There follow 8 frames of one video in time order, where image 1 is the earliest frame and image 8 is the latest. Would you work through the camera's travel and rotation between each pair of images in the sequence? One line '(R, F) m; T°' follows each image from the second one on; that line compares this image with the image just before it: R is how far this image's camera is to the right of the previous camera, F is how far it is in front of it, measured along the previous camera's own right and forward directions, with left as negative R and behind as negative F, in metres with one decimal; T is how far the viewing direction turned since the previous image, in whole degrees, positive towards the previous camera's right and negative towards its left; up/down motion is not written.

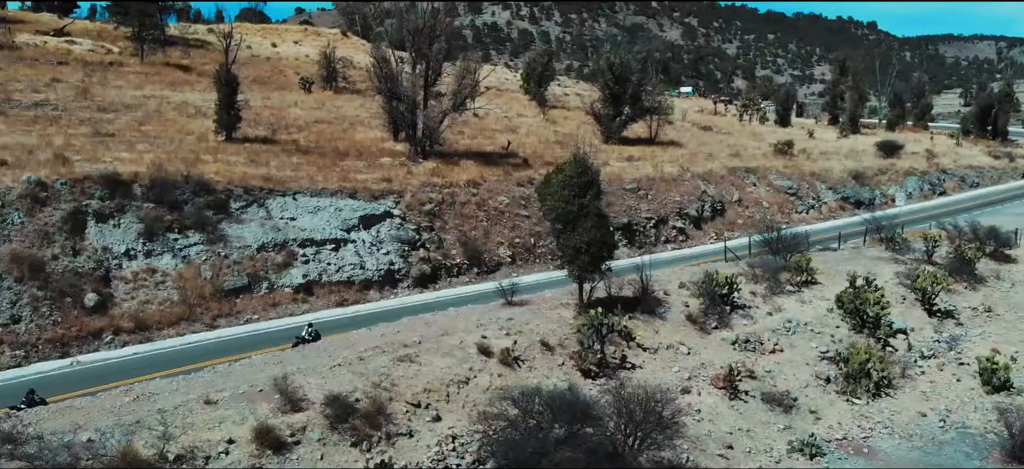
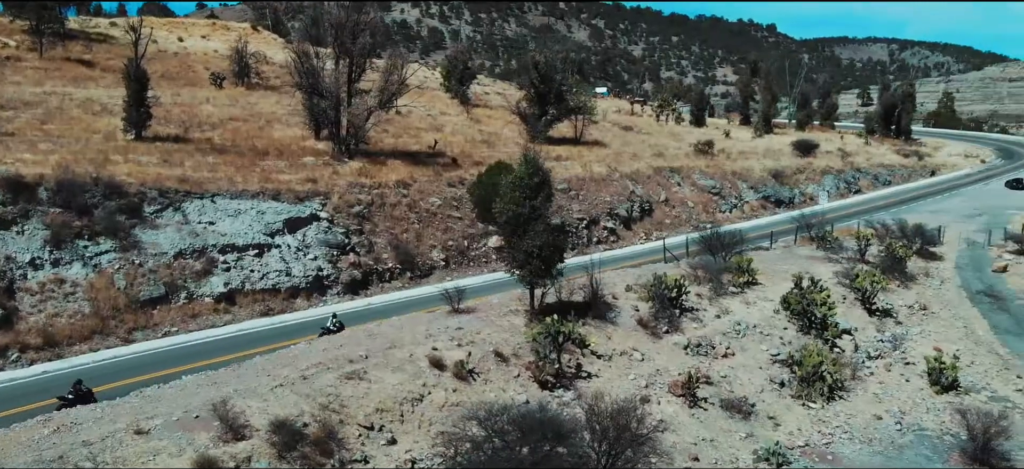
(-0.8, +1.2) m; +5°
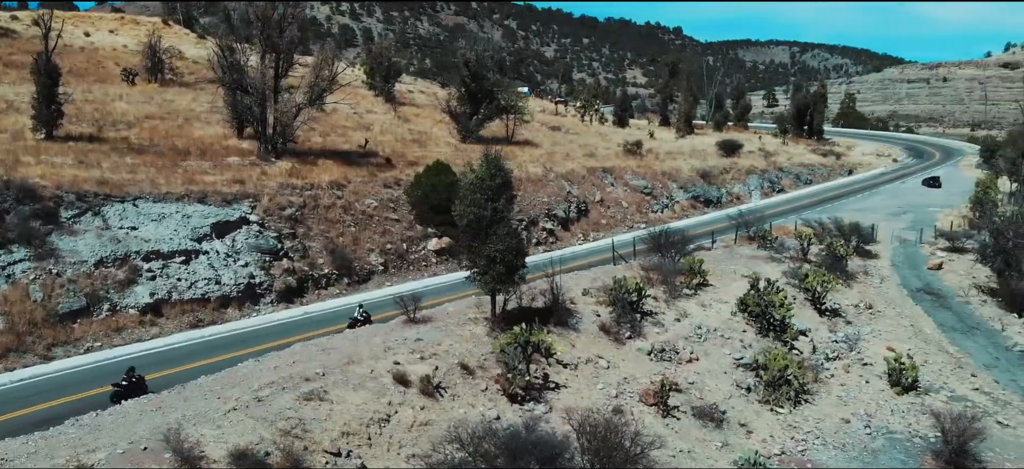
(-1.0, +1.1) m; +5°
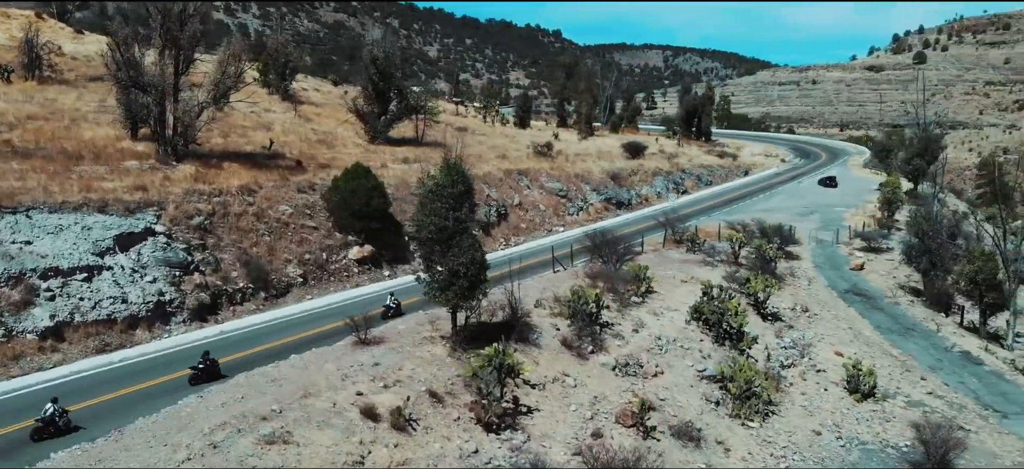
(-1.5, +1.6) m; +7°
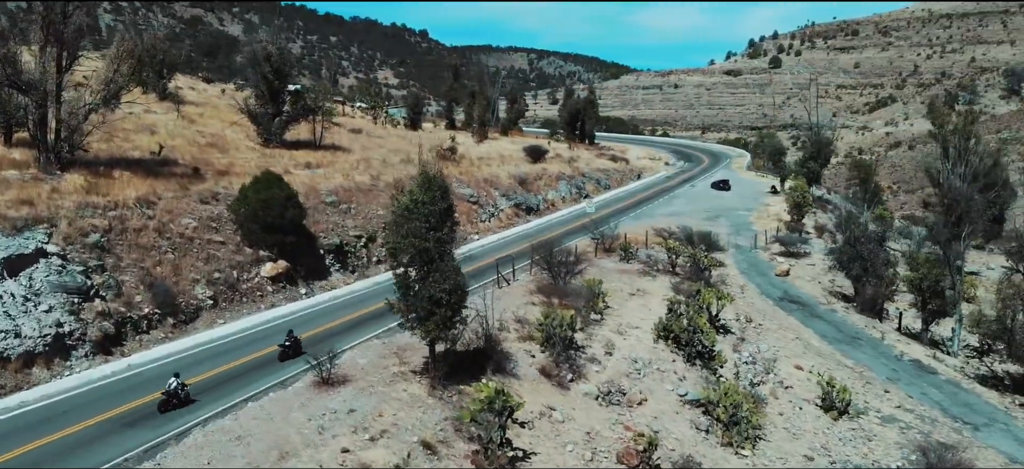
(-2.0, +2.0) m; +8°
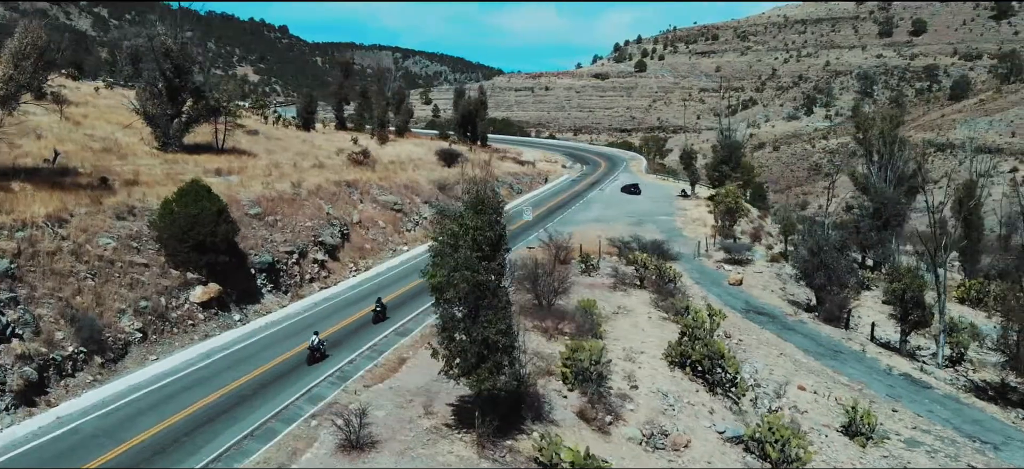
(-2.7, +2.5) m; +8°
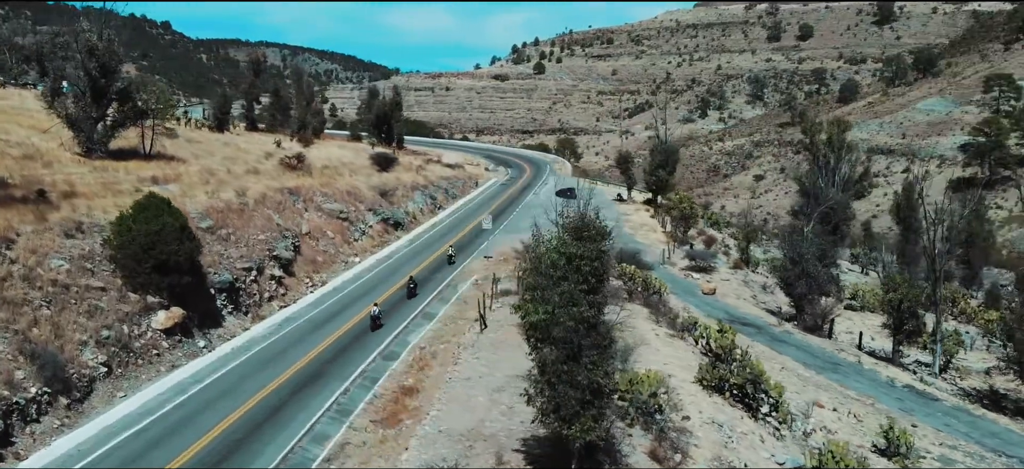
(-2.5, +1.7) m; +6°
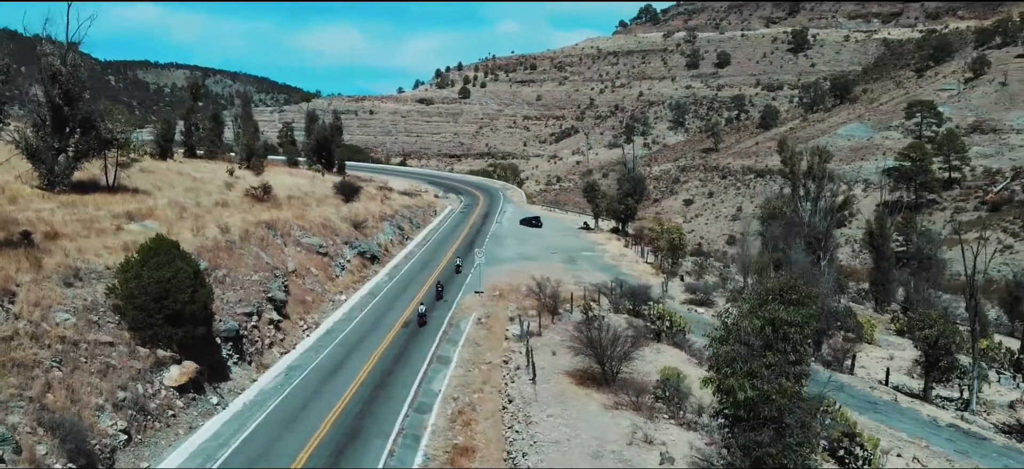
(-2.8, +1.5) m; +5°
